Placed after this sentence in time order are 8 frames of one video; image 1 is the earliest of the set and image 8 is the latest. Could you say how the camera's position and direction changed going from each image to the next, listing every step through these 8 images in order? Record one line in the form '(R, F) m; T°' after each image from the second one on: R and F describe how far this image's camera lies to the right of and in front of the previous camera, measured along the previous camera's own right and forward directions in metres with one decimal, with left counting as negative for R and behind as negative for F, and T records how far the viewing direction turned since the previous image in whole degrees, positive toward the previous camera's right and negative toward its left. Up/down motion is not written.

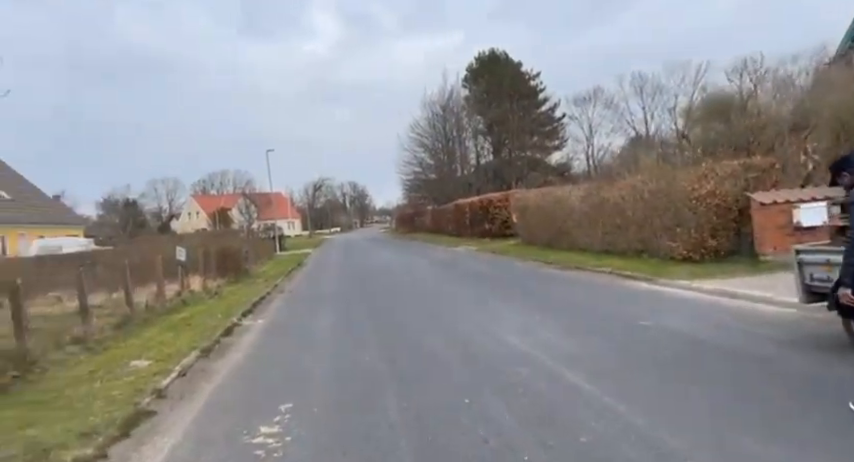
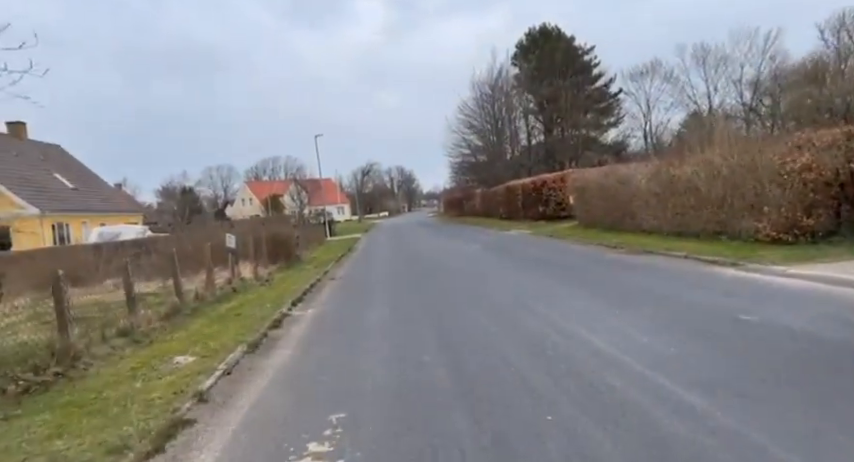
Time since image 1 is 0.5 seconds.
(-0.2, +0.9) m; -5°
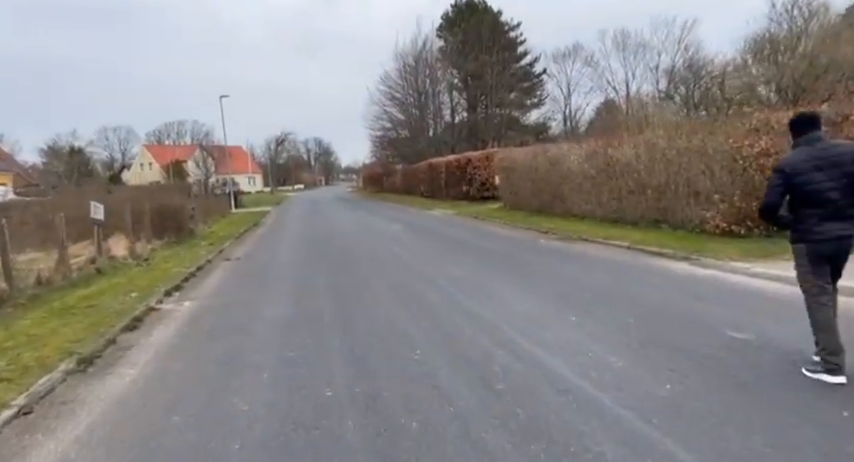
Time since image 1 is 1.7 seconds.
(+0.1, +2.1) m; +8°
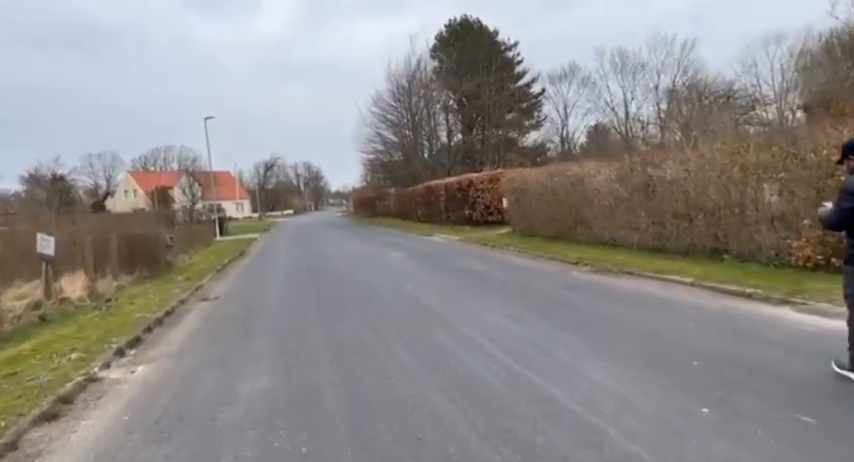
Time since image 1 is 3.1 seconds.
(-0.5, +2.2) m; +1°
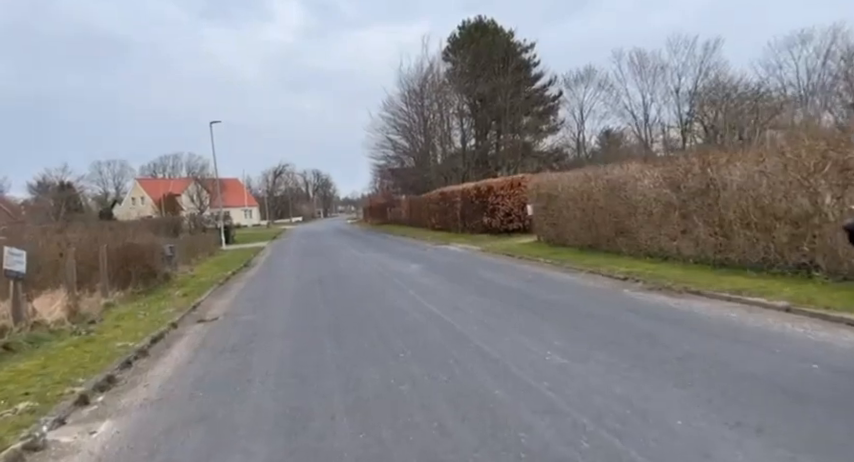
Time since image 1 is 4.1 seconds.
(-0.4, +1.7) m; -1°
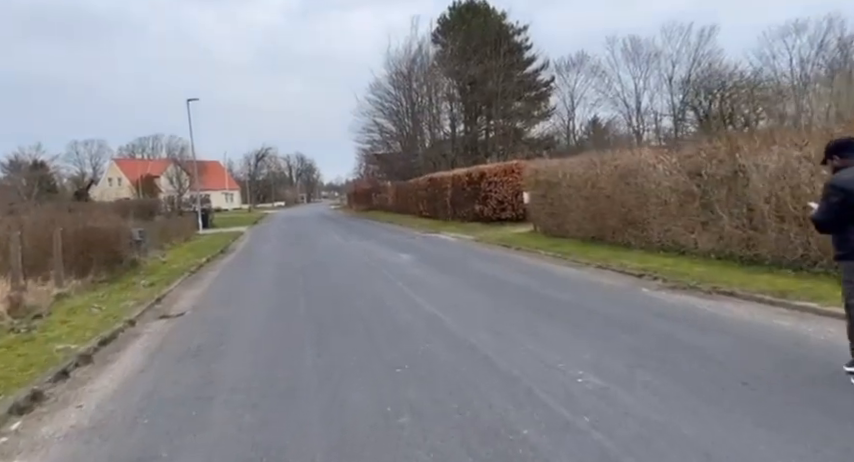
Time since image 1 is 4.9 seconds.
(-0.2, +1.3) m; +2°
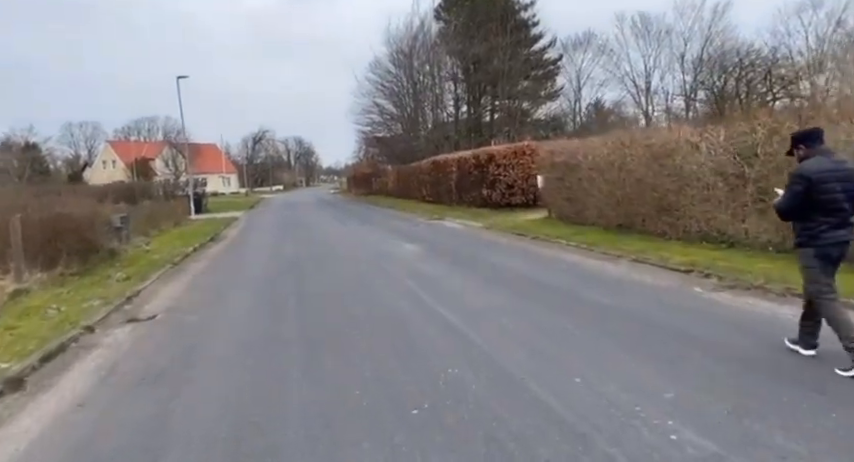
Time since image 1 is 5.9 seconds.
(-0.2, +1.6) m; 0°
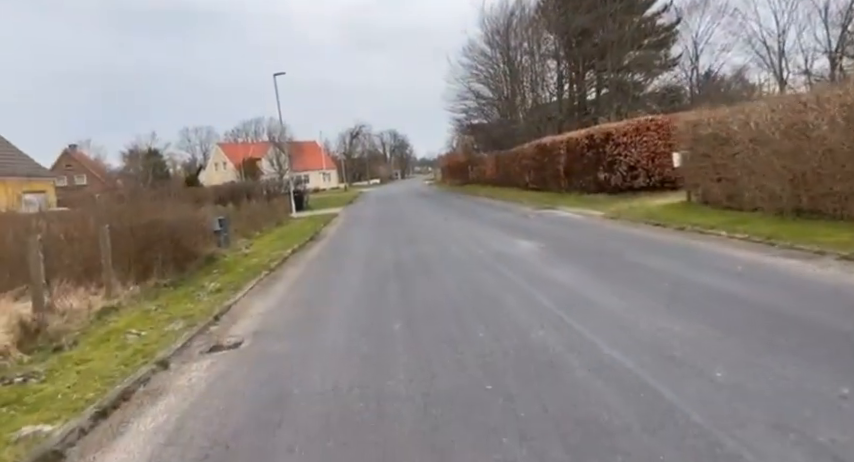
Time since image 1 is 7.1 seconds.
(-0.5, +1.9) m; -9°
